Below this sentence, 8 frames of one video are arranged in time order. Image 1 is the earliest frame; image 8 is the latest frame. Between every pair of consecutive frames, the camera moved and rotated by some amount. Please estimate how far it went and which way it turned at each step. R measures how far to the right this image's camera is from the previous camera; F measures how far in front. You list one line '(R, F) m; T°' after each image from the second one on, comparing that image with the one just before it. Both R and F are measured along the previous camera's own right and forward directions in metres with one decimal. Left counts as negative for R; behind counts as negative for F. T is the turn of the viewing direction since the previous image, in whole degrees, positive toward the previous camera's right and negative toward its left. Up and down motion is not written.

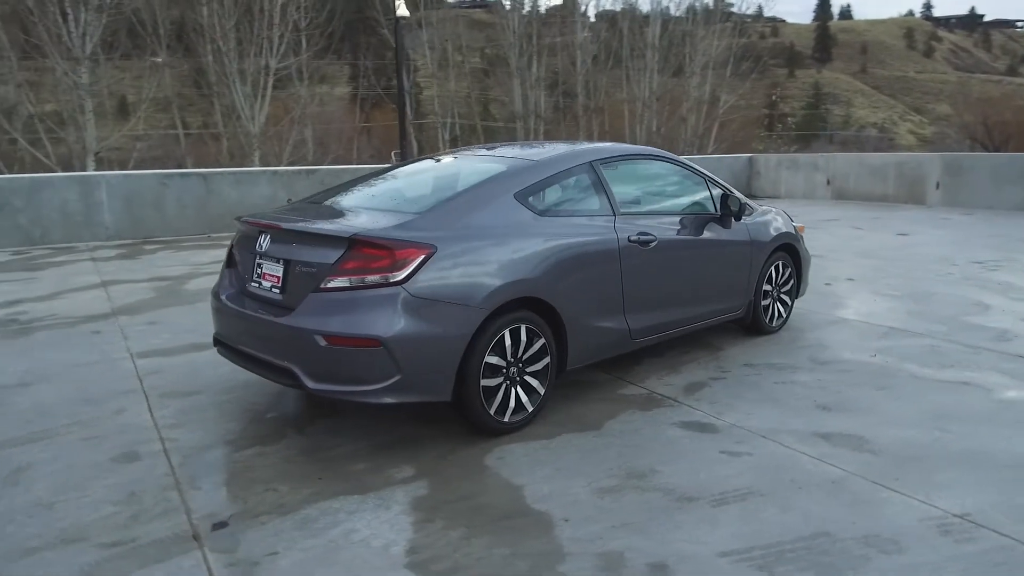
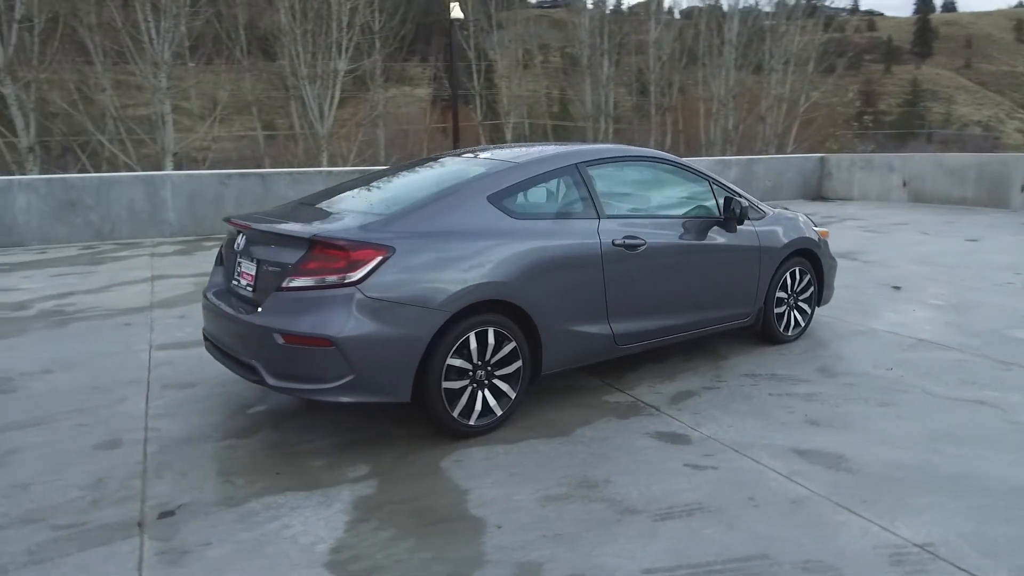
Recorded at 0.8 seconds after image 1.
(+0.6, +0.1) m; -6°
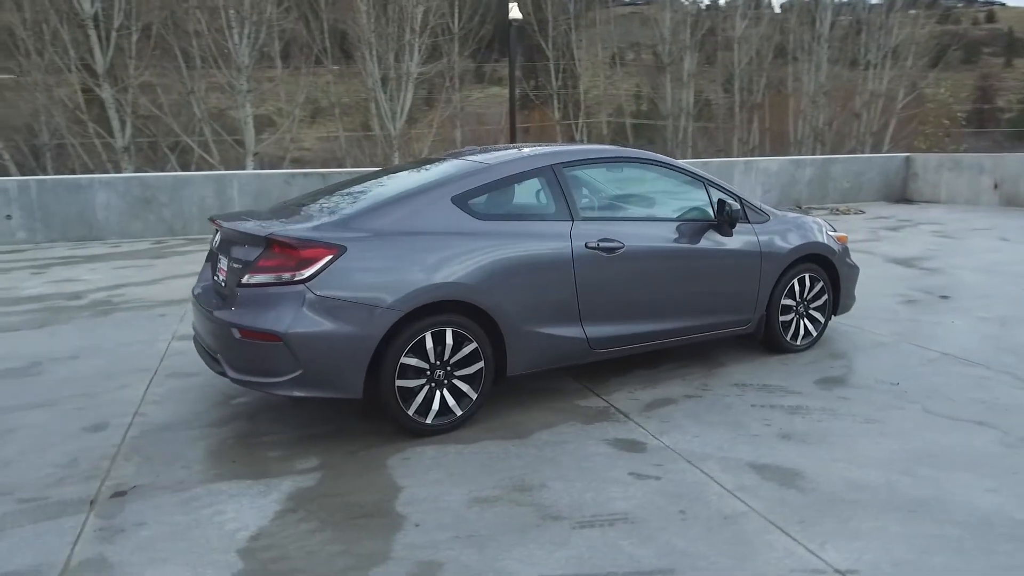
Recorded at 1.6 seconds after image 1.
(+0.8, 0.0) m; -7°
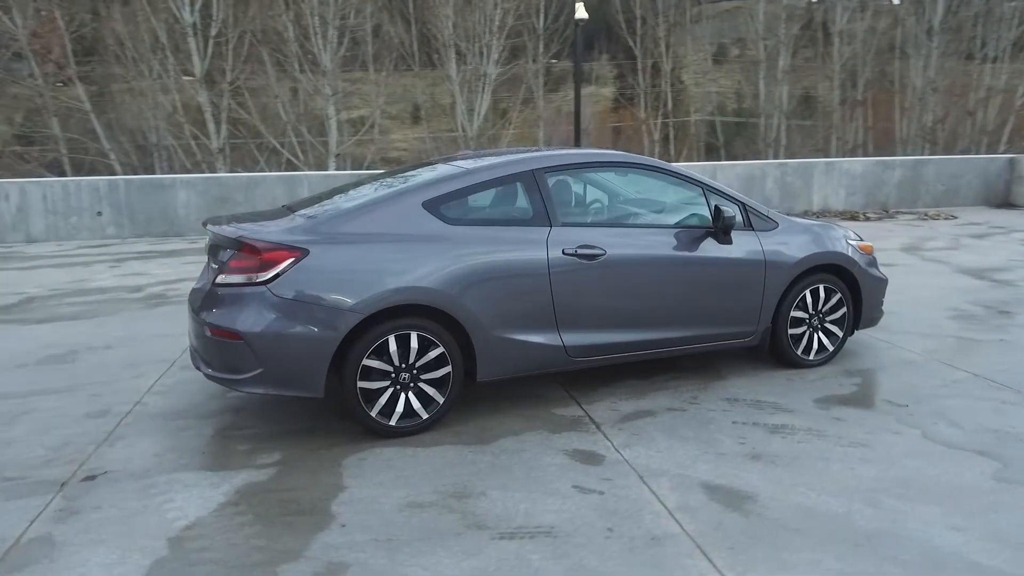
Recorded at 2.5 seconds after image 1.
(+0.8, +0.1) m; -7°
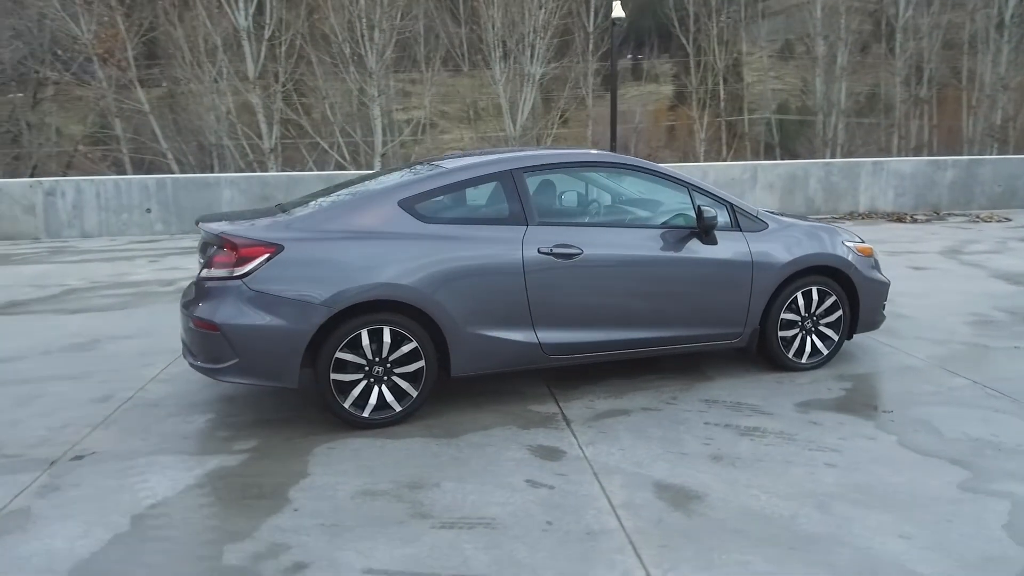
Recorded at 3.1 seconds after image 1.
(+0.5, -0.1) m; -4°
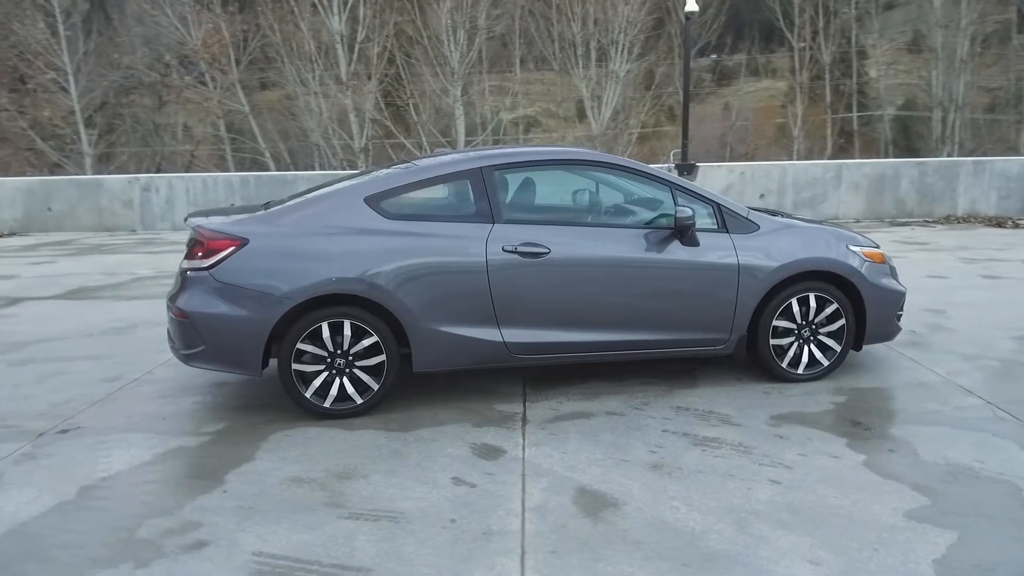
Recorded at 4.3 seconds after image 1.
(+0.9, +0.1) m; -8°
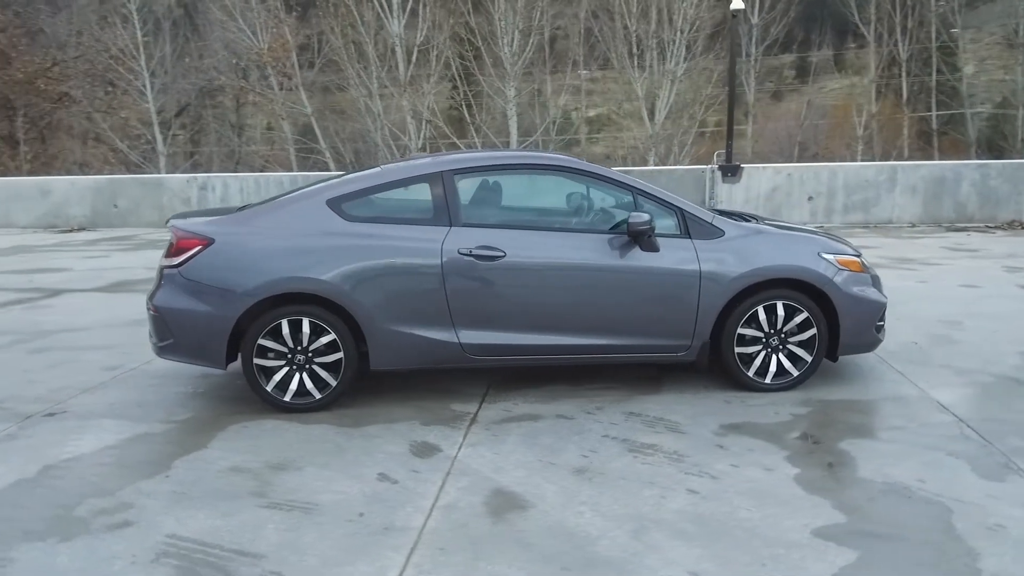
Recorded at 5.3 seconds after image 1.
(+0.8, 0.0) m; -6°
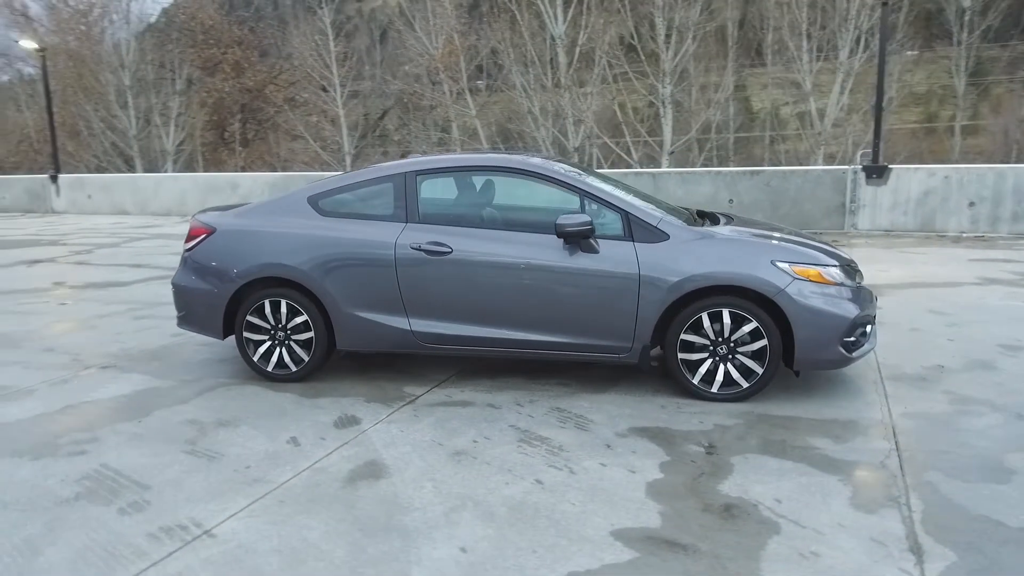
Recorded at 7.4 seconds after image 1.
(+1.8, -0.1) m; -15°
